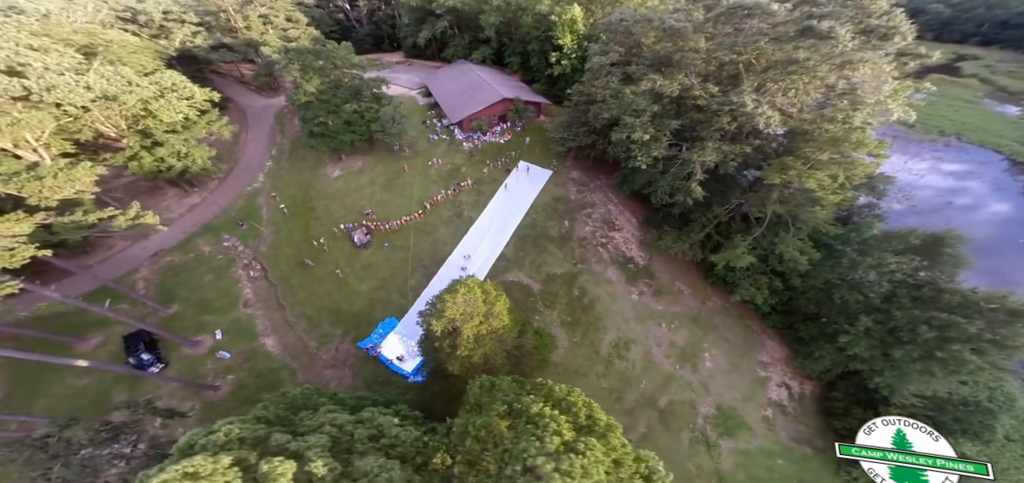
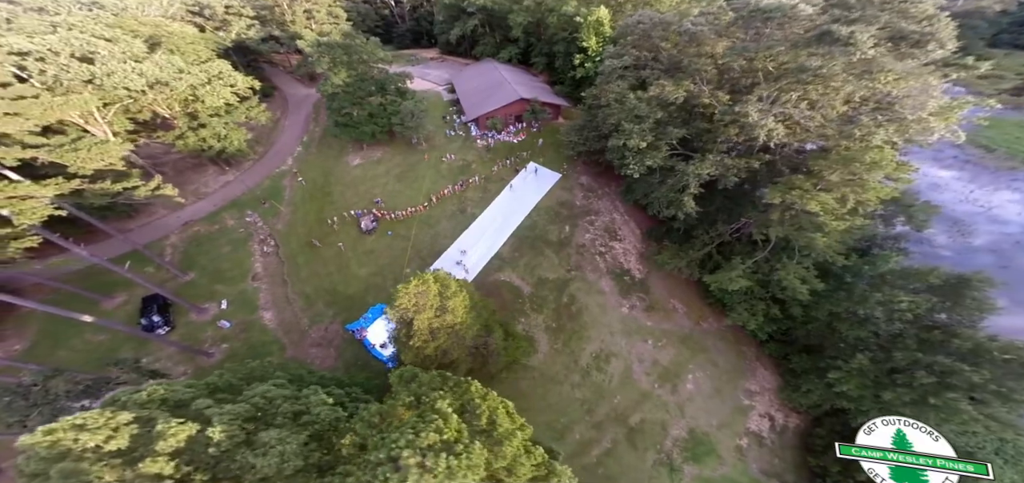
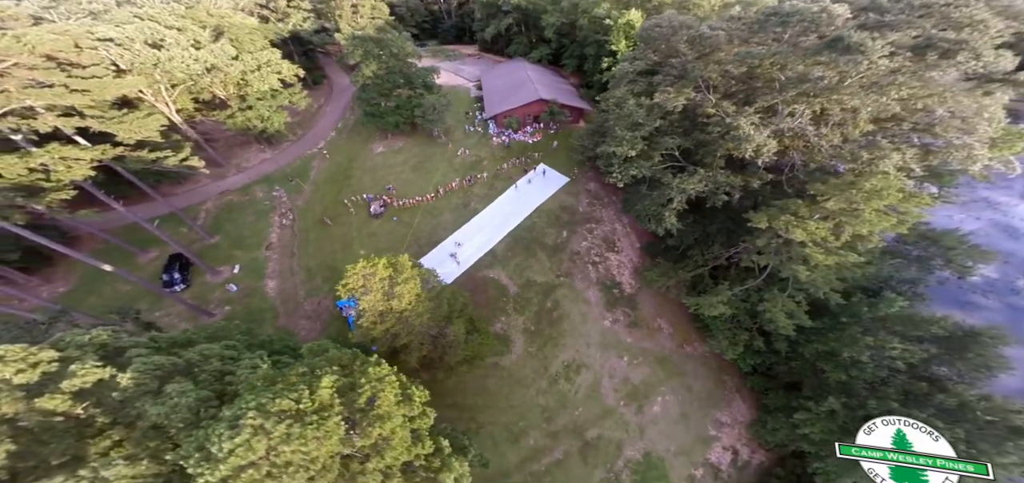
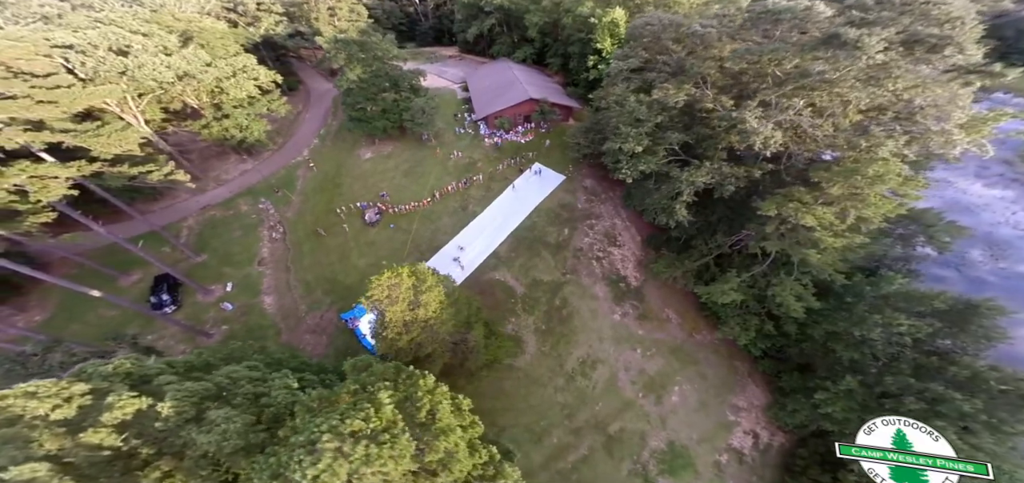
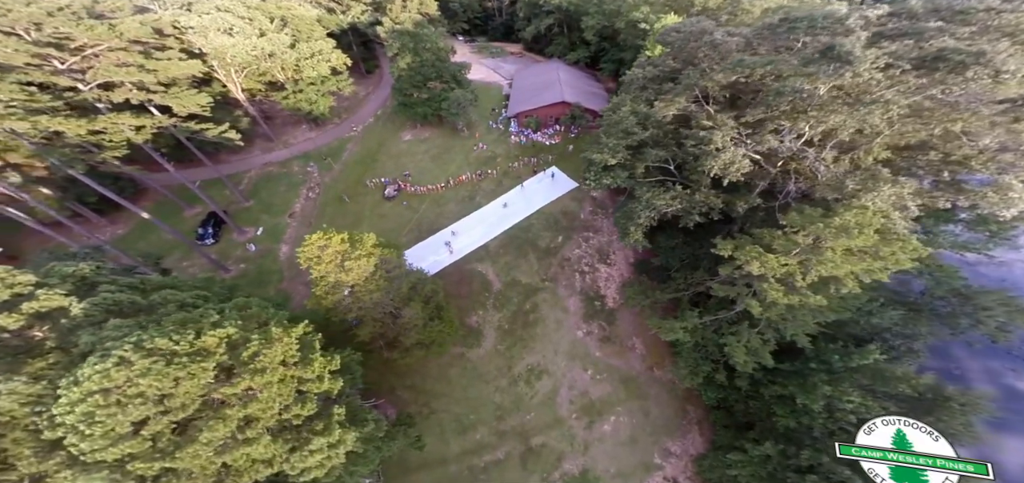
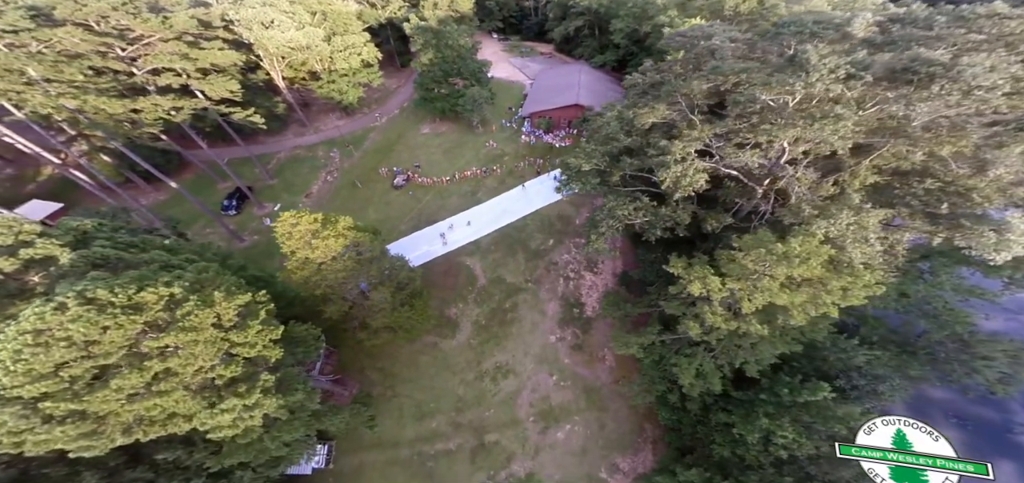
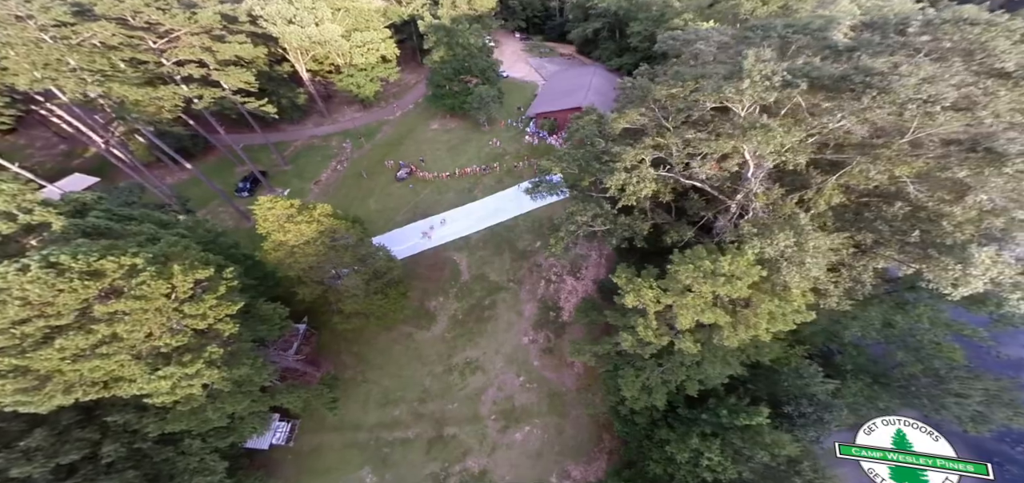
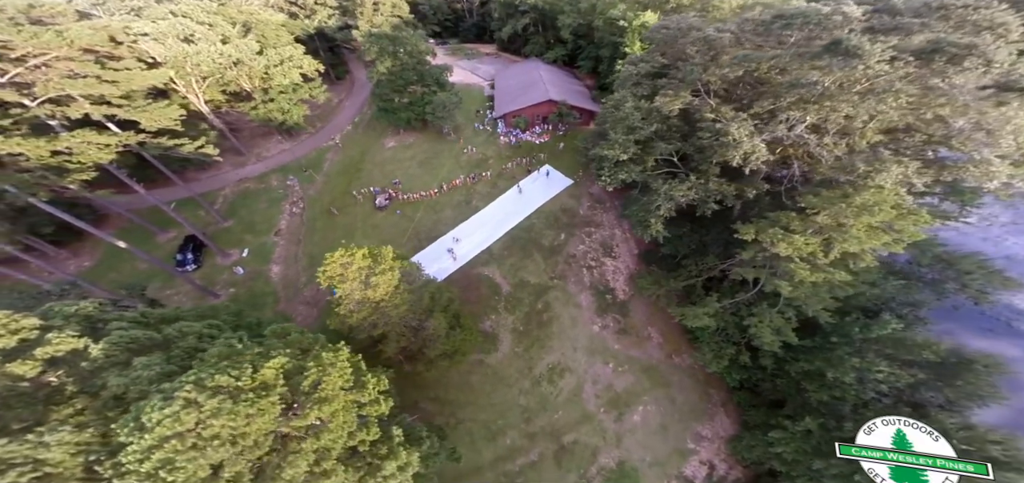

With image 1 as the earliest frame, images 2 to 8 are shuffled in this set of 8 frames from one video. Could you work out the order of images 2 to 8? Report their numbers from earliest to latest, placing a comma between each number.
2, 4, 3, 8, 5, 6, 7
